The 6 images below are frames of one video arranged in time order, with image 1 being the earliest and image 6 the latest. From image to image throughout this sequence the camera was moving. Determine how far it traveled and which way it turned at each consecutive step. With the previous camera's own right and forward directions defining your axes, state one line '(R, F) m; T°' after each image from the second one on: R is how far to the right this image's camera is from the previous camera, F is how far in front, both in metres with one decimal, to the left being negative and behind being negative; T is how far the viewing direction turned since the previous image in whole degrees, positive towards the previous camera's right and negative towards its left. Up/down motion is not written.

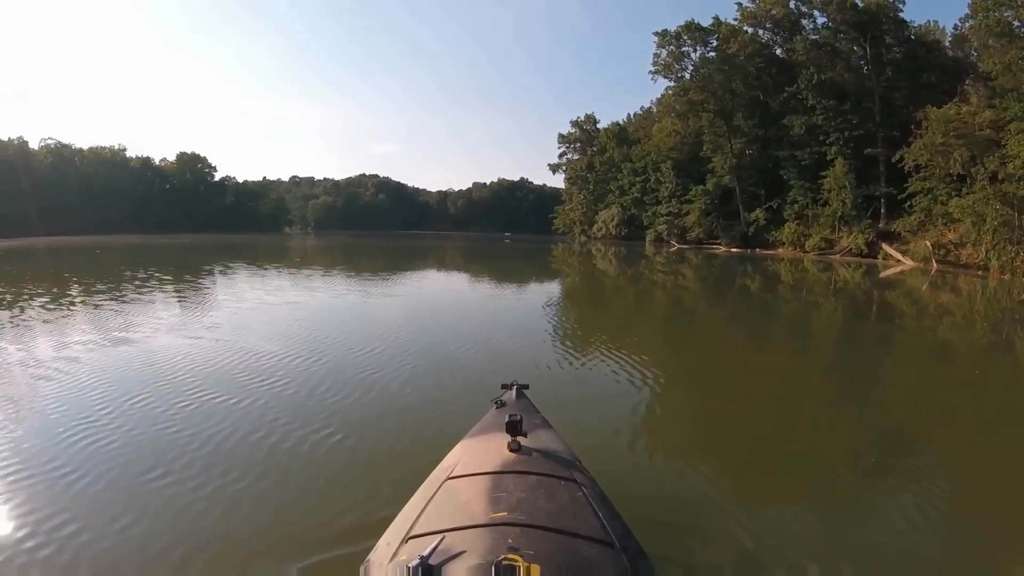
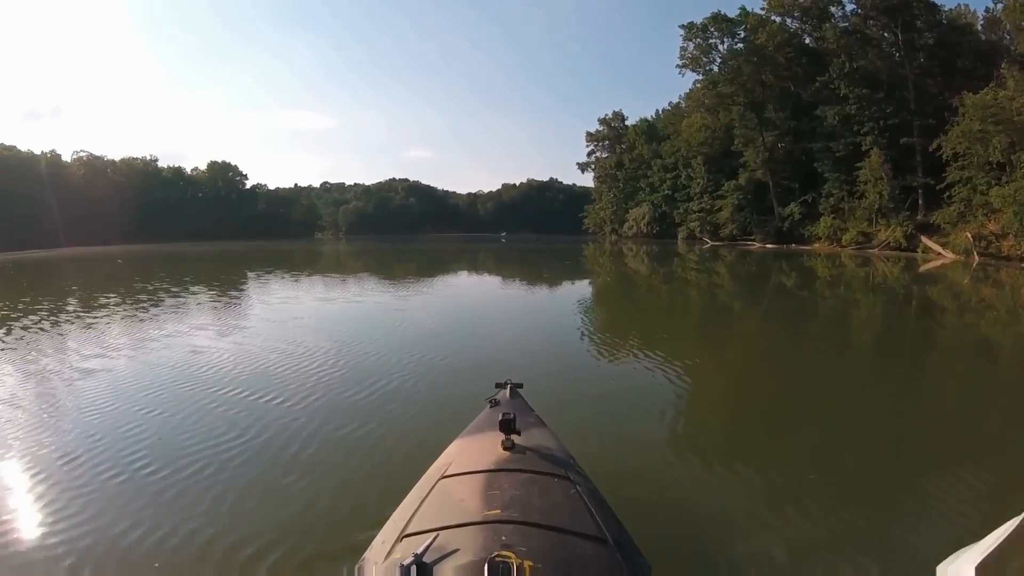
(+1.4, +0.6) m; -3°
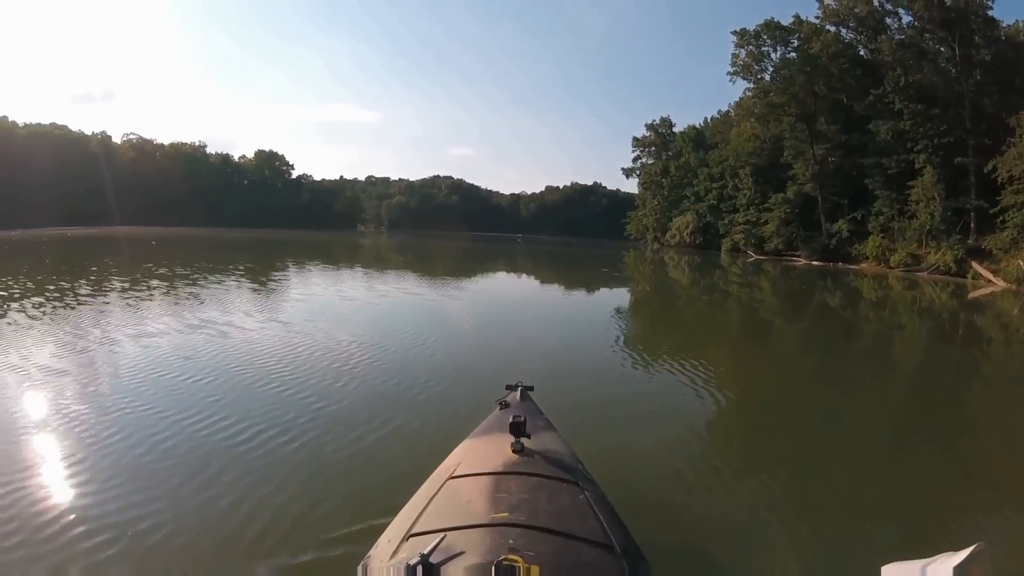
(+3.6, +0.5) m; -4°
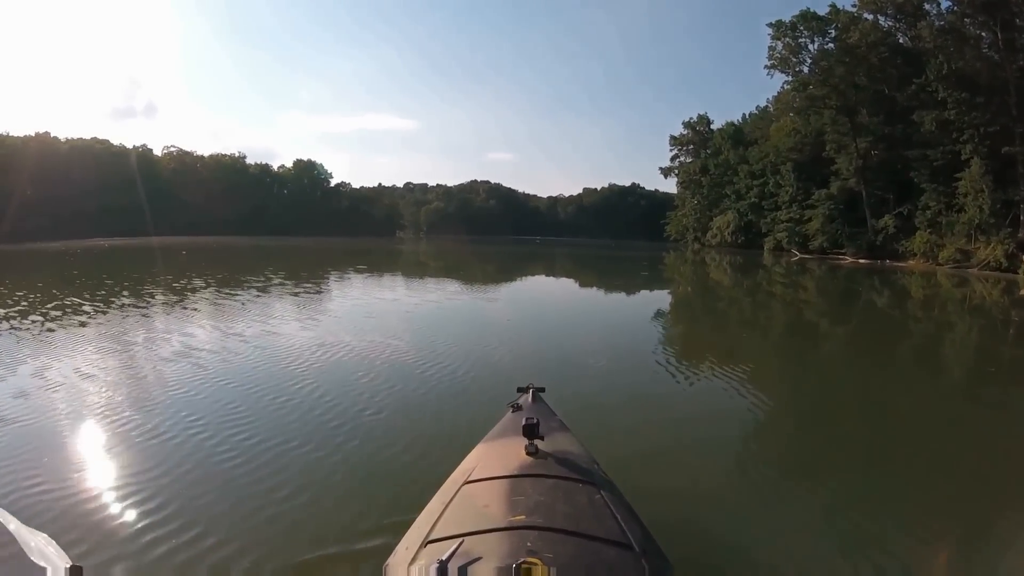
(+3.9, +0.1) m; -4°
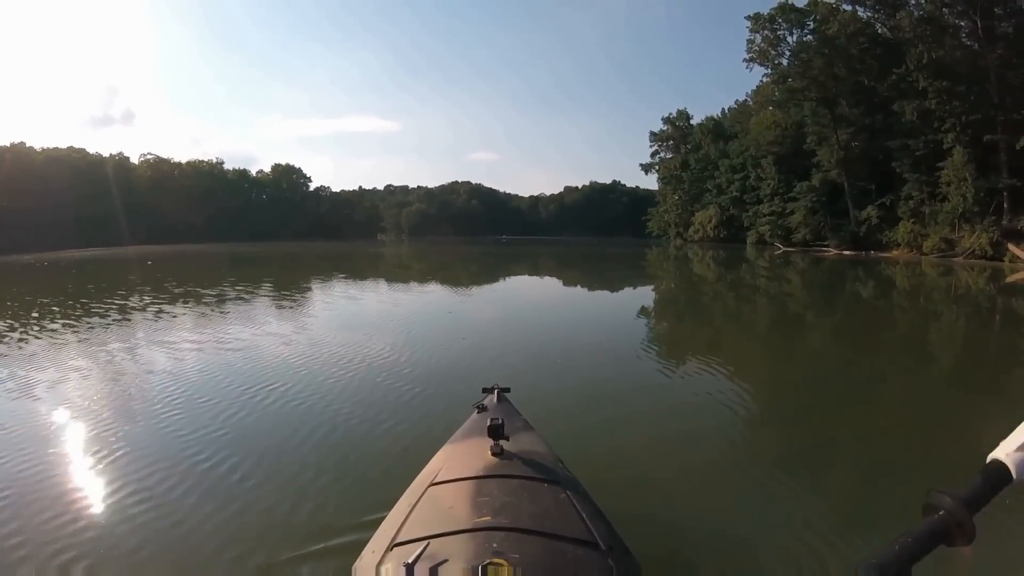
(+3.4, +0.5) m; +1°
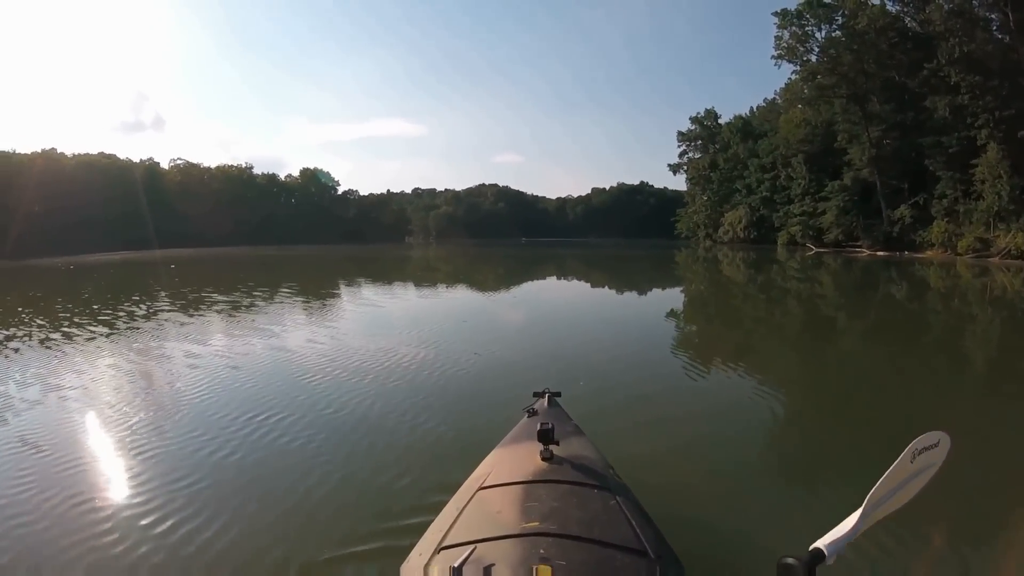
(-2.6, +1.3) m; -2°
